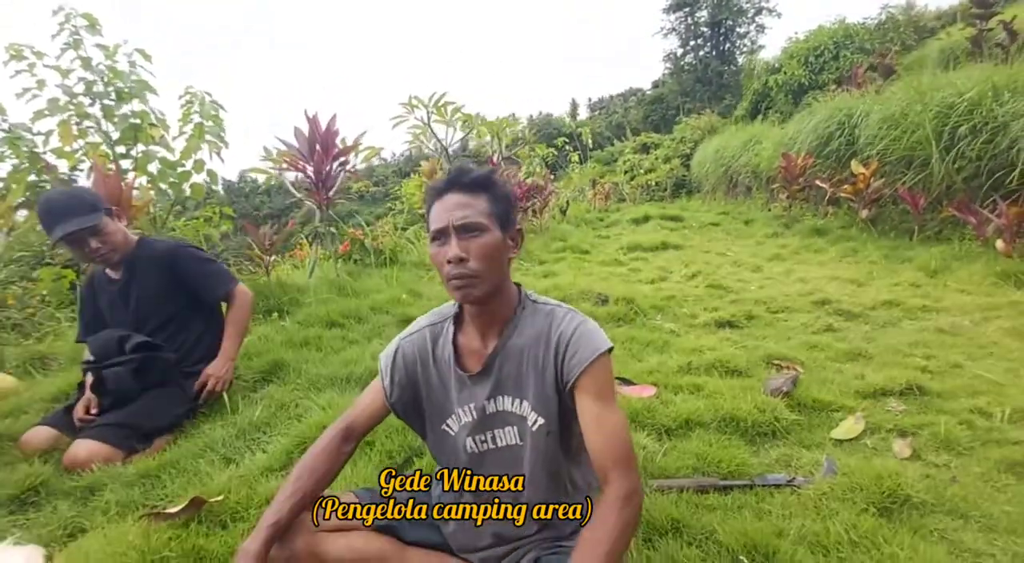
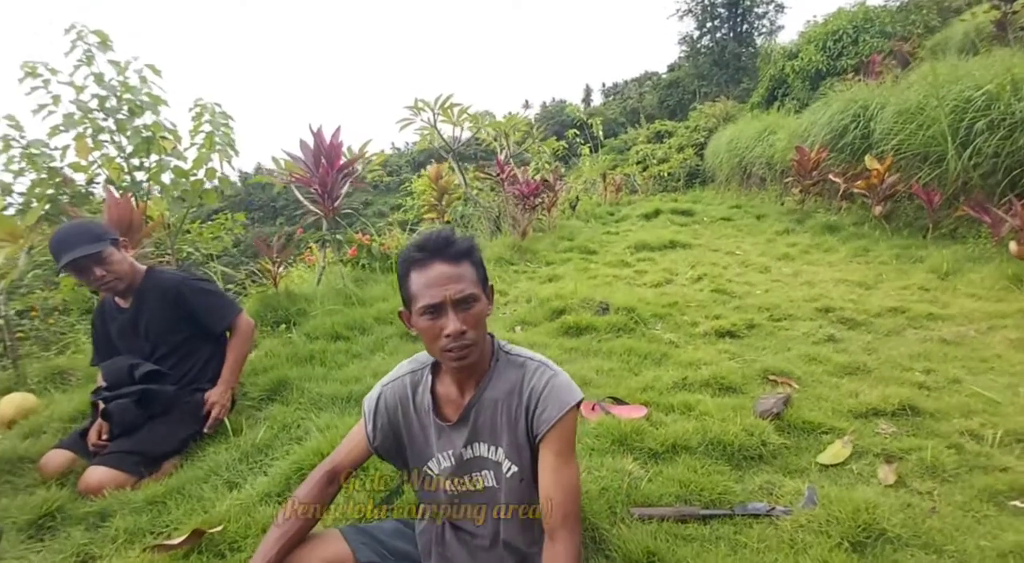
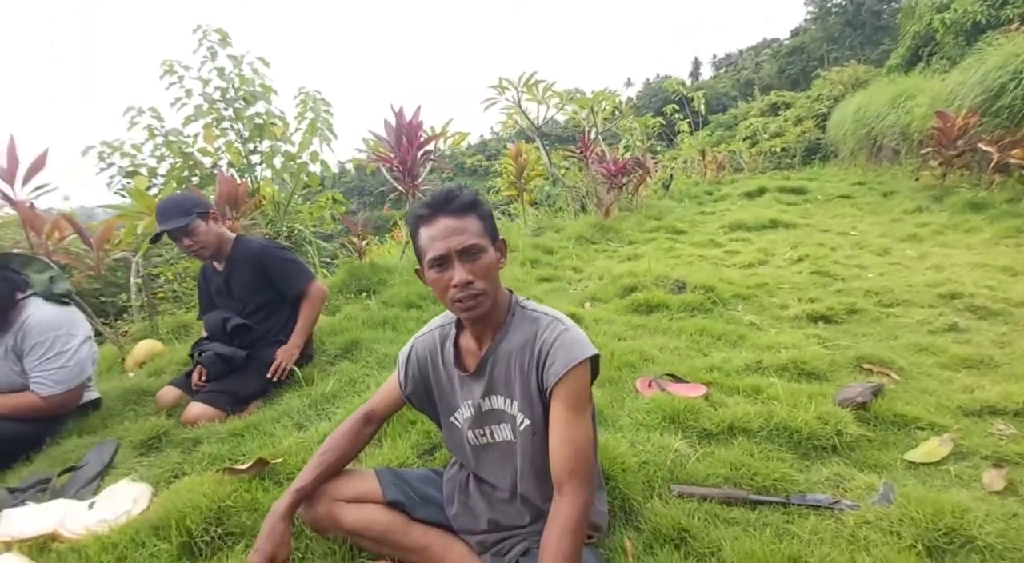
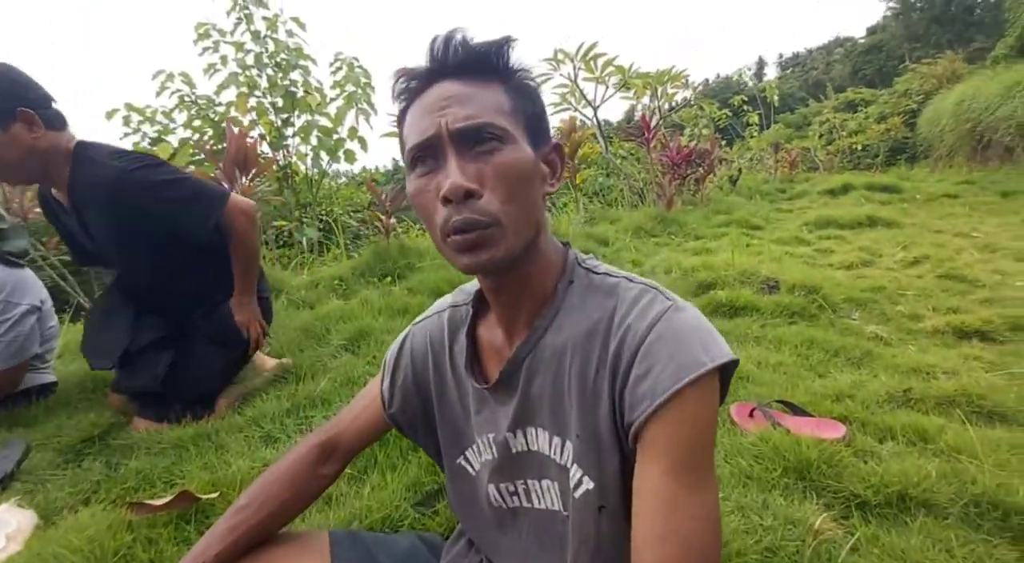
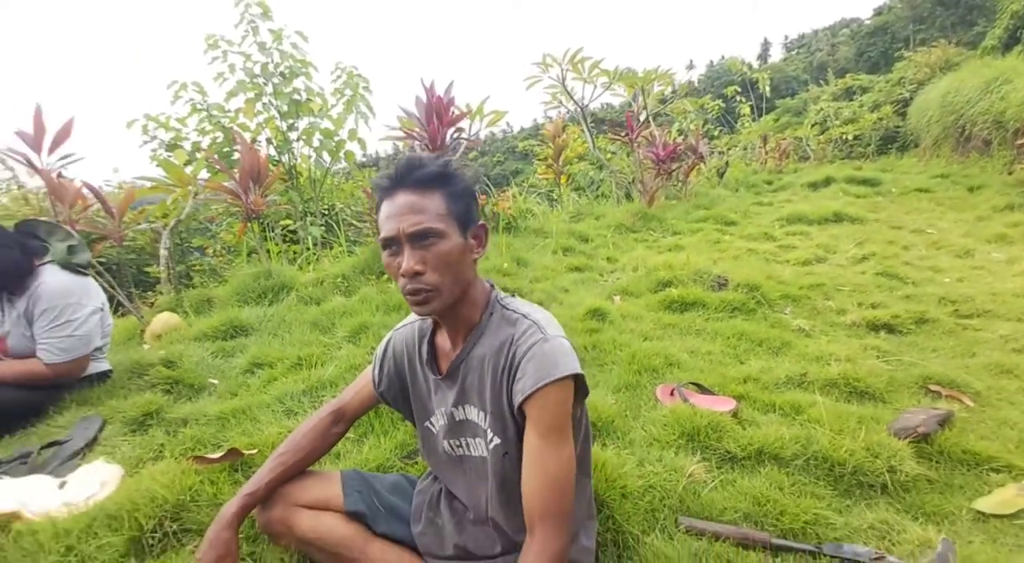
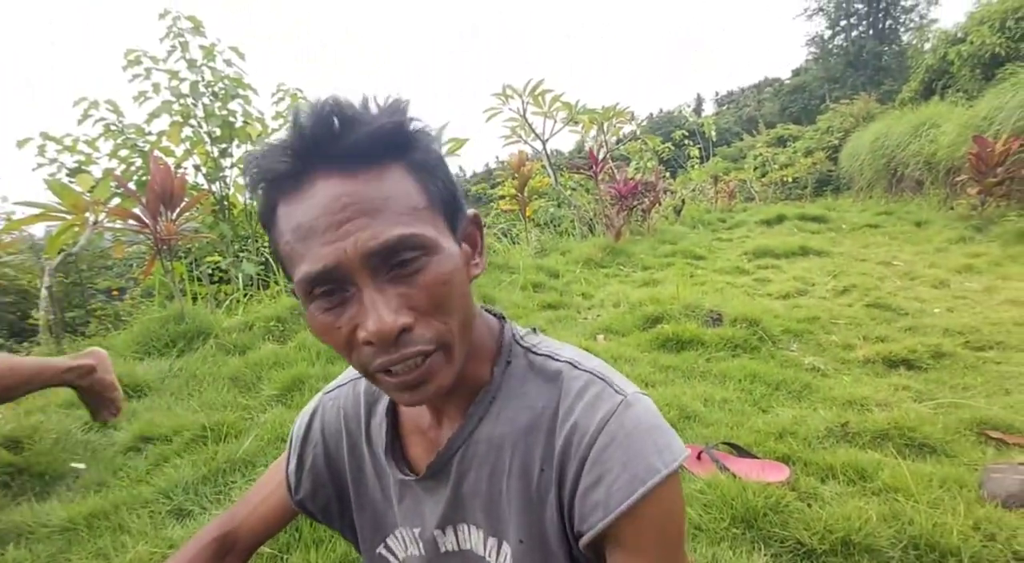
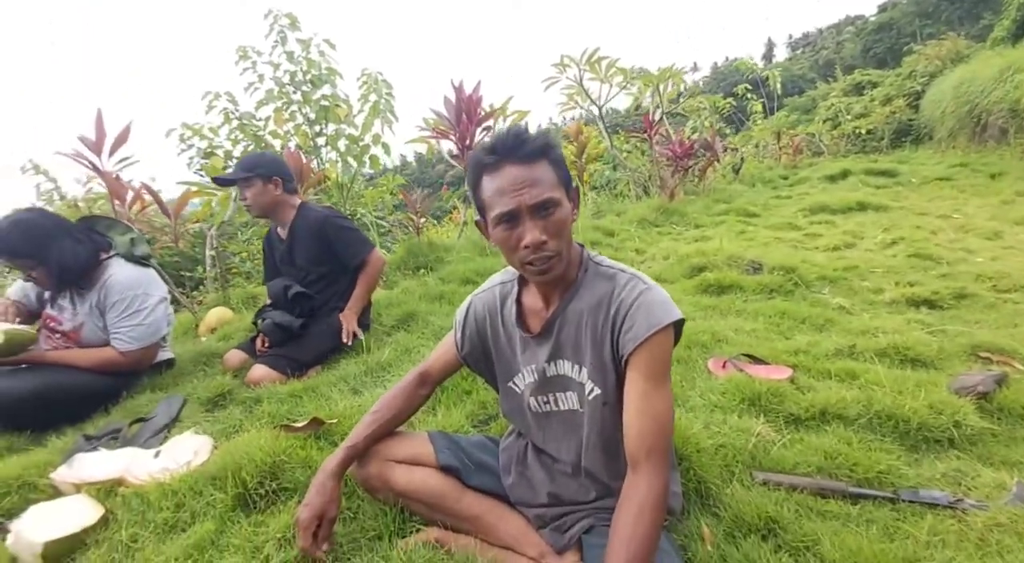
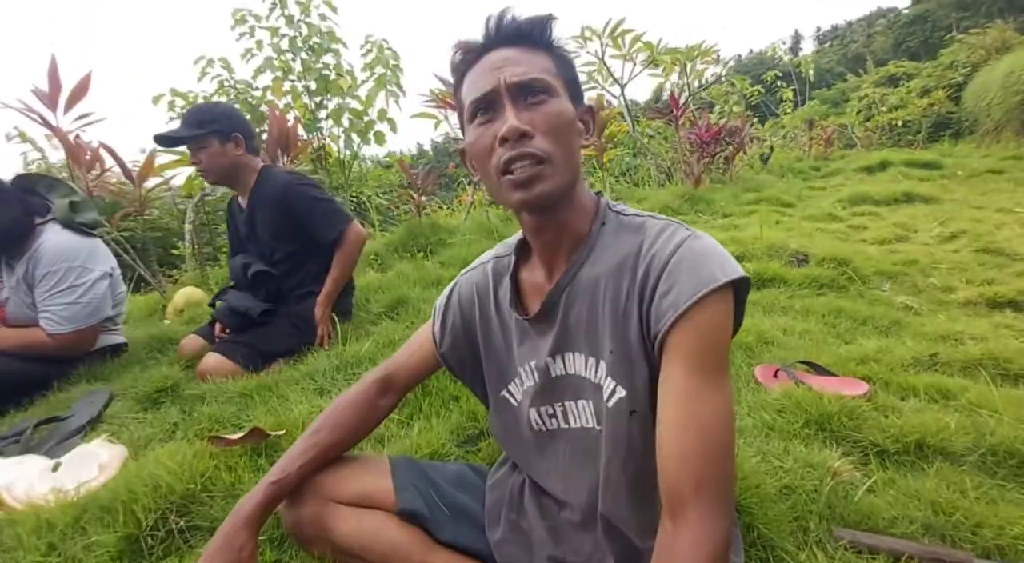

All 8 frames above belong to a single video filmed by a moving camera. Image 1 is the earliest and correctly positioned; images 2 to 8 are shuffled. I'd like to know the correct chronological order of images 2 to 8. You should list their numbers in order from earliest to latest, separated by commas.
2, 3, 7, 8, 4, 6, 5
